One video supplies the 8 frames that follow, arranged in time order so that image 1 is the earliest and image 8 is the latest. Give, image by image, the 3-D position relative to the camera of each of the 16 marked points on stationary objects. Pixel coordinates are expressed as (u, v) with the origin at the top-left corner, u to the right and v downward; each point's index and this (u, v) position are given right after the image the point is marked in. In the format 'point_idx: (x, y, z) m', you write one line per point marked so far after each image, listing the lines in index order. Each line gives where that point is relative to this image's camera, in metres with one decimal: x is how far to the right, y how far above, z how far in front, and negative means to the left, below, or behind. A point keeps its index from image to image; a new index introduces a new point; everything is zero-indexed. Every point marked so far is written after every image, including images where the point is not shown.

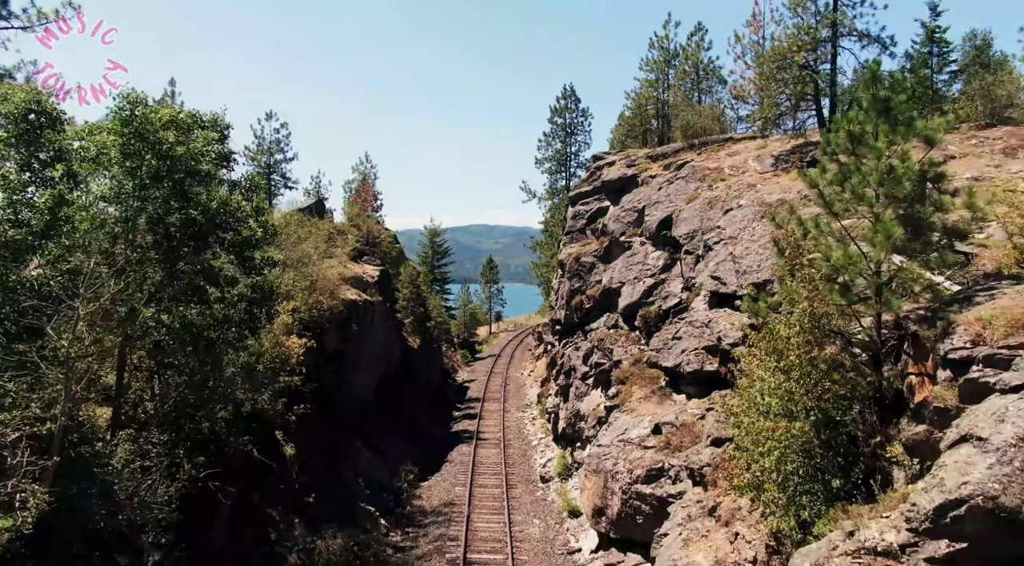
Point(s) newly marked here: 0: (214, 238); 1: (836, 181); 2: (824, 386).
0: (-5.1, +0.8, +13.3) m
1: (+6.1, +2.0, +14.2) m
2: (+5.7, -1.8, +13.9) m
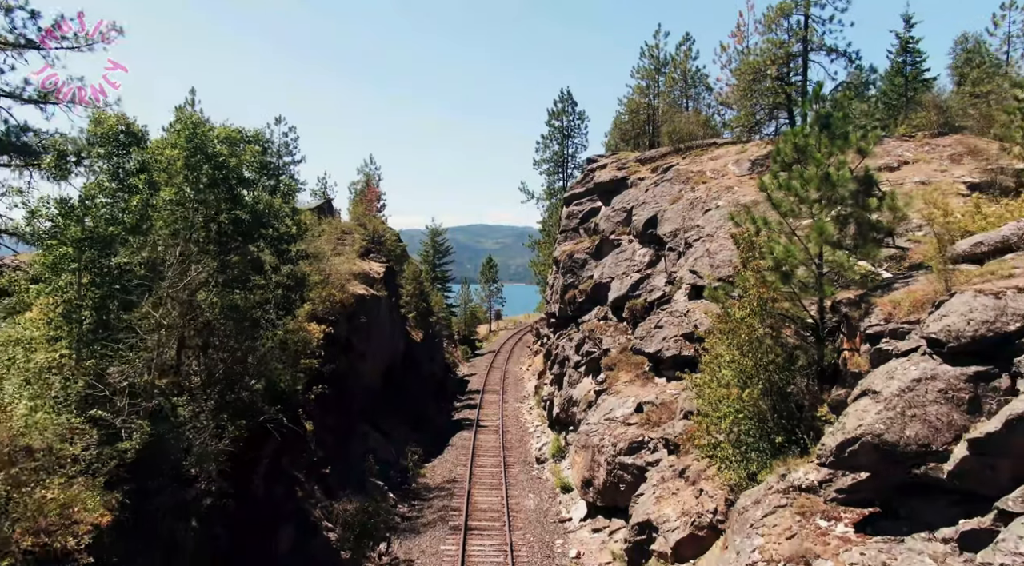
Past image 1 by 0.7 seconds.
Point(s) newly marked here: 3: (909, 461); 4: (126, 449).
0: (-5.2, +1.1, +15.7) m
1: (+6.0, +2.2, +16.7) m
2: (+5.6, -1.6, +16.4) m
3: (+5.8, -2.6, +10.8) m
4: (-5.9, -2.5, +12.1) m
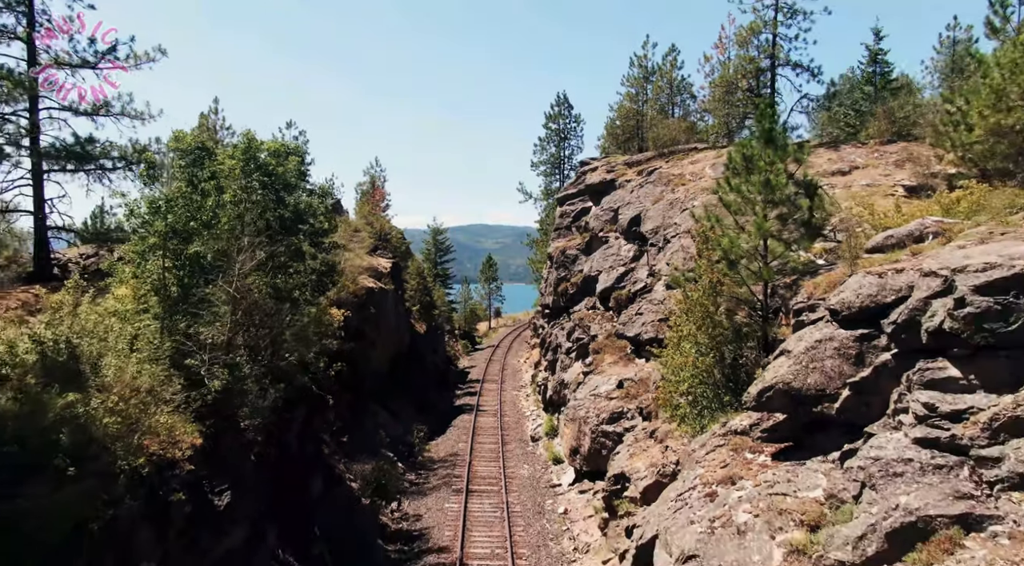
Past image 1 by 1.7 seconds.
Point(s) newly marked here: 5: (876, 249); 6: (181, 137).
0: (-5.4, +1.4, +19.0) m
1: (+5.9, +2.5, +19.9) m
2: (+5.5, -1.3, +19.7) m
3: (+5.6, -2.2, +14.1) m
4: (-6.0, -2.2, +15.4) m
5: (+8.2, +0.7, +16.7) m
6: (-7.2, +3.2, +16.6) m
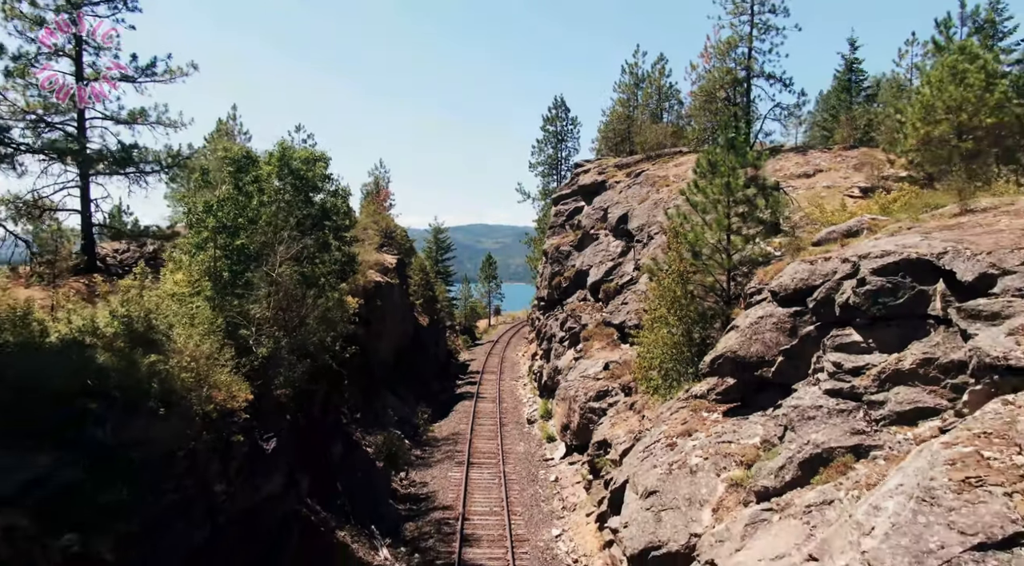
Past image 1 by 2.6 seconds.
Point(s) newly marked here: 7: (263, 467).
0: (-5.5, +1.7, +22.0) m
1: (+5.7, +2.8, +22.9) m
2: (+5.3, -0.9, +22.7) m
3: (+5.5, -1.9, +17.1) m
4: (-6.2, -1.9, +18.4) m
5: (+8.1, +1.1, +19.7) m
6: (-7.4, +3.5, +19.6) m
7: (-5.4, -4.0, +16.3) m
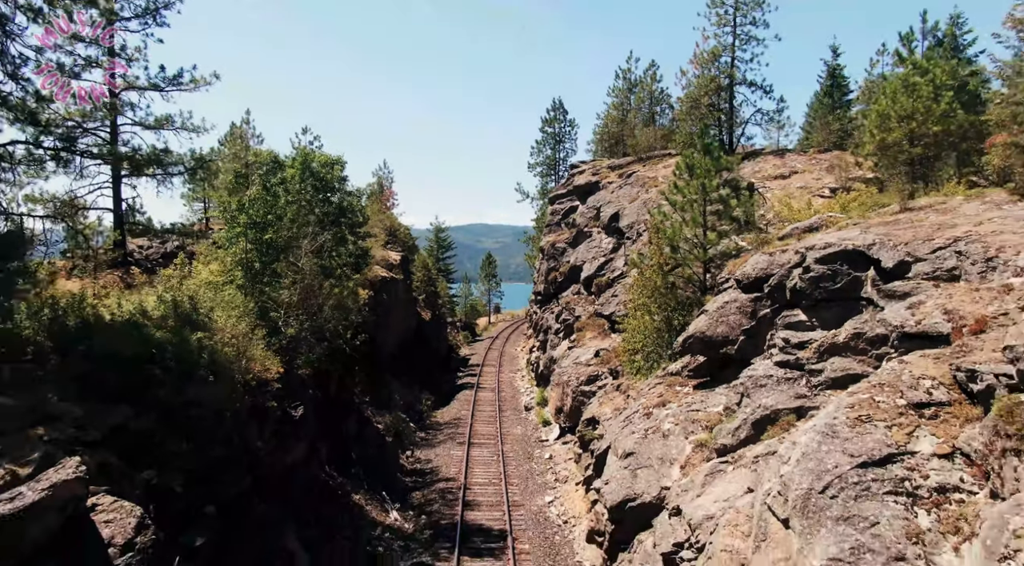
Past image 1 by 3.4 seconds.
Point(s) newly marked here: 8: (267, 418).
0: (-5.6, +2.0, +24.5) m
1: (+5.6, +3.1, +25.4) m
2: (+5.2, -0.7, +25.2) m
3: (+5.4, -1.6, +19.6) m
4: (-6.3, -1.6, +20.8) m
5: (+8.0, +1.4, +22.1) m
6: (-7.5, +3.8, +22.0) m
7: (-5.5, -3.7, +18.8) m
8: (-5.7, -3.1, +17.6) m
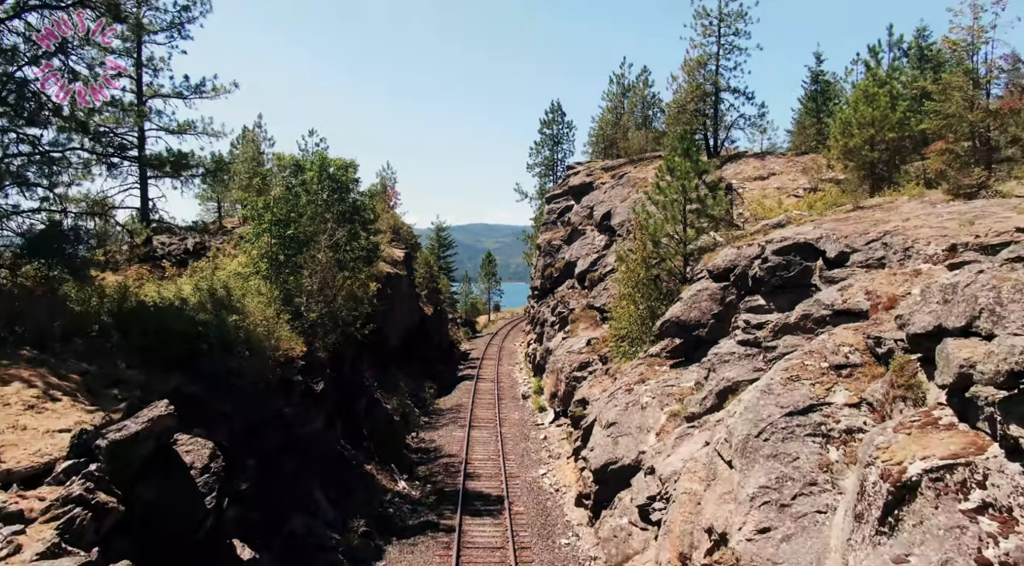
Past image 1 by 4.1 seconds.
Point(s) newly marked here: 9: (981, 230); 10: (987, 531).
0: (-5.7, +2.3, +27.0) m
1: (+5.5, +3.4, +27.9) m
2: (+5.1, -0.4, +27.7) m
3: (+5.3, -1.3, +22.1) m
4: (-6.4, -1.3, +23.3) m
5: (+7.9, +1.6, +24.6) m
6: (-7.6, +4.1, +24.5) m
7: (-5.6, -3.4, +21.3) m
8: (-5.8, -2.8, +20.1) m
9: (+8.9, +1.0, +14.2) m
10: (+4.9, -2.6, +7.7) m
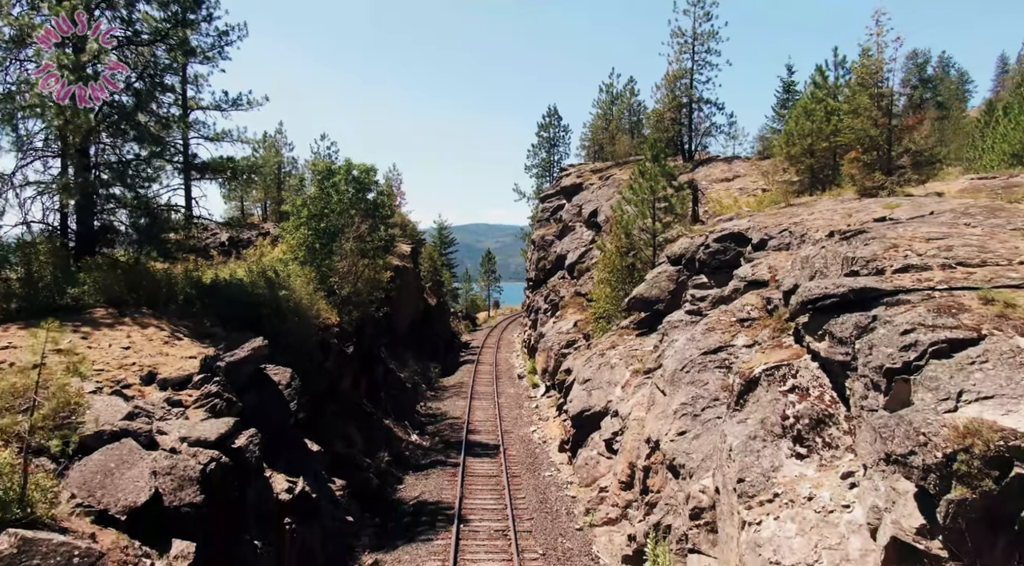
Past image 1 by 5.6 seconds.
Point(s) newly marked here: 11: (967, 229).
0: (-5.9, +2.9, +31.9) m
1: (+5.3, +4.0, +32.8) m
2: (+4.9, +0.2, +32.6) m
3: (+5.1, -0.8, +27.0) m
4: (-6.6, -0.7, +28.3) m
5: (+7.6, +2.2, +29.6) m
6: (-7.8, +4.7, +29.5) m
7: (-5.8, -2.9, +26.2) m
8: (-6.0, -2.3, +25.0) m
9: (+8.7, +1.6, +19.2) m
10: (+4.7, -2.0, +12.7) m
11: (+8.5, +1.0, +14.1) m
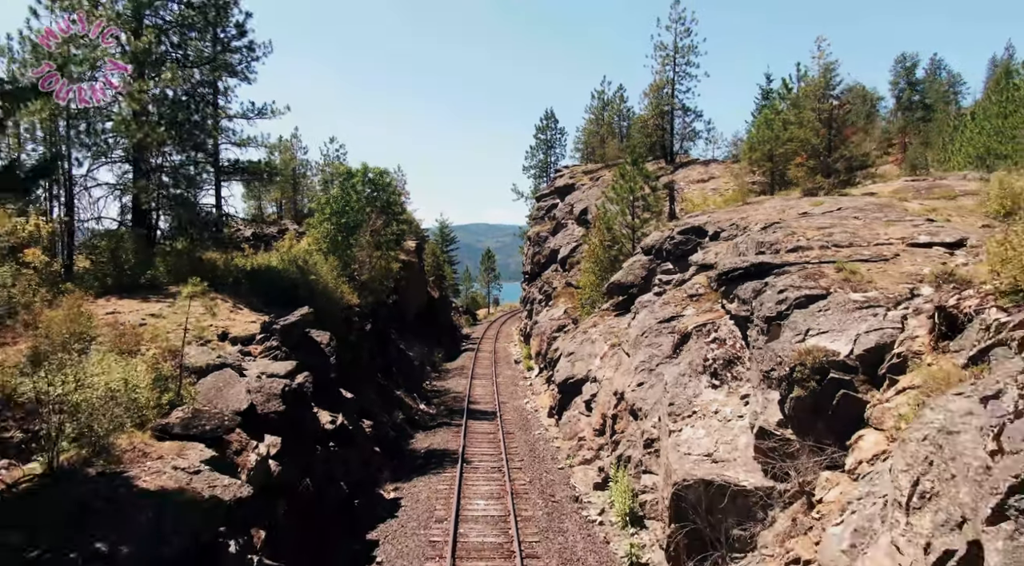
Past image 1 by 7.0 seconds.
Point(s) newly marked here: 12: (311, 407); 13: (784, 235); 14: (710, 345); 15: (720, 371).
0: (-6.1, +3.4, +36.2) m
1: (+5.1, +4.5, +37.2) m
2: (+4.7, +0.7, +36.9) m
3: (+4.9, -0.2, +31.4) m
4: (-6.8, -0.2, +32.6) m
5: (+7.4, +2.8, +33.9) m
6: (-8.0, +5.2, +33.8) m
7: (-6.0, -2.3, +30.6) m
8: (-6.2, -1.7, +29.4) m
9: (+8.5, +2.1, +23.5) m
10: (+4.5, -1.5, +17.0) m
11: (+8.3, +1.5, +18.4) m
12: (-4.7, -3.0, +17.6) m
13: (+6.5, +1.1, +17.9) m
14: (+4.5, -1.4, +17.1) m
15: (+4.5, -1.9, +16.4) m
